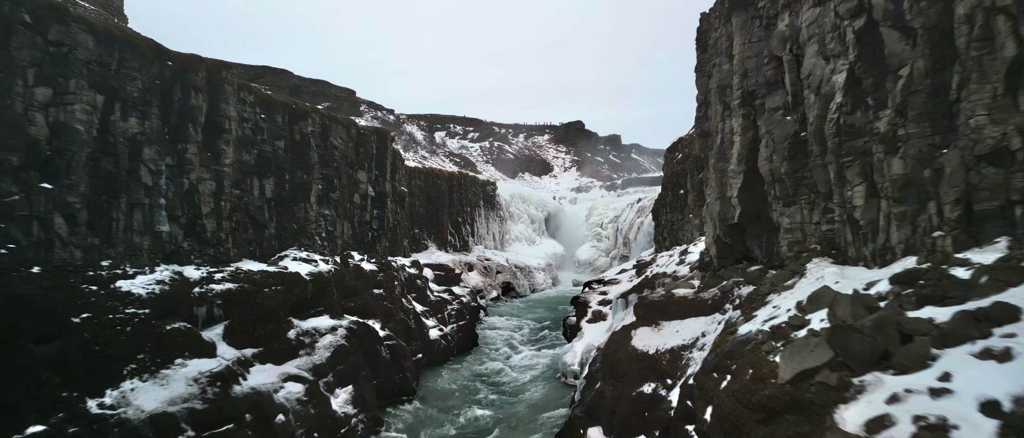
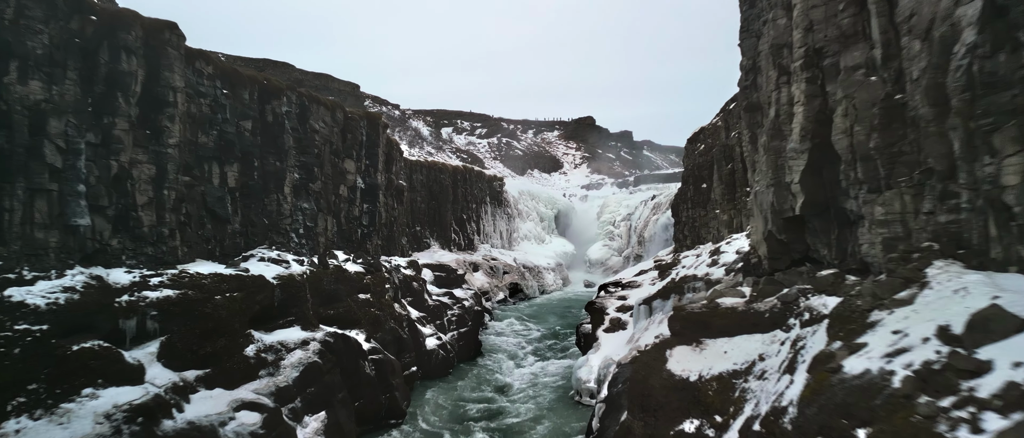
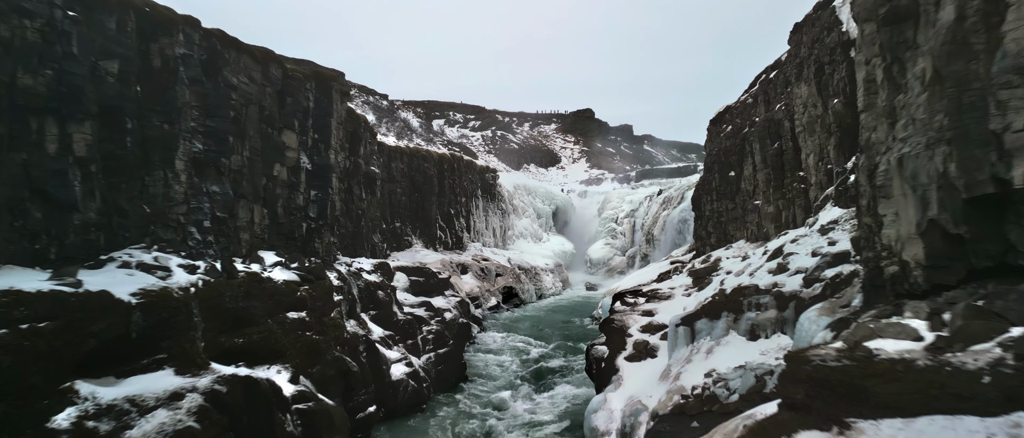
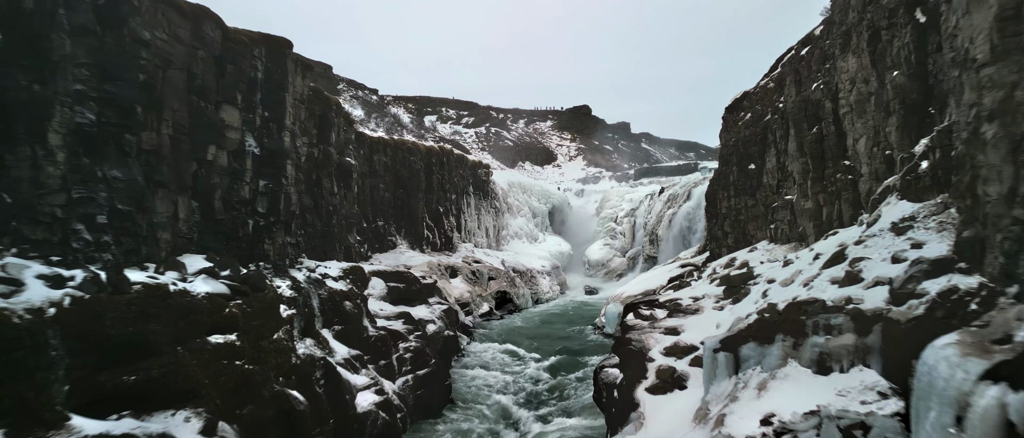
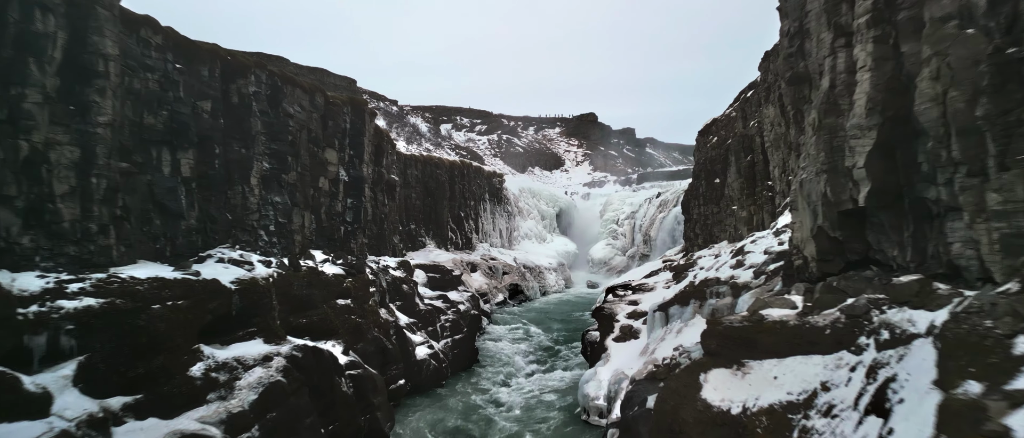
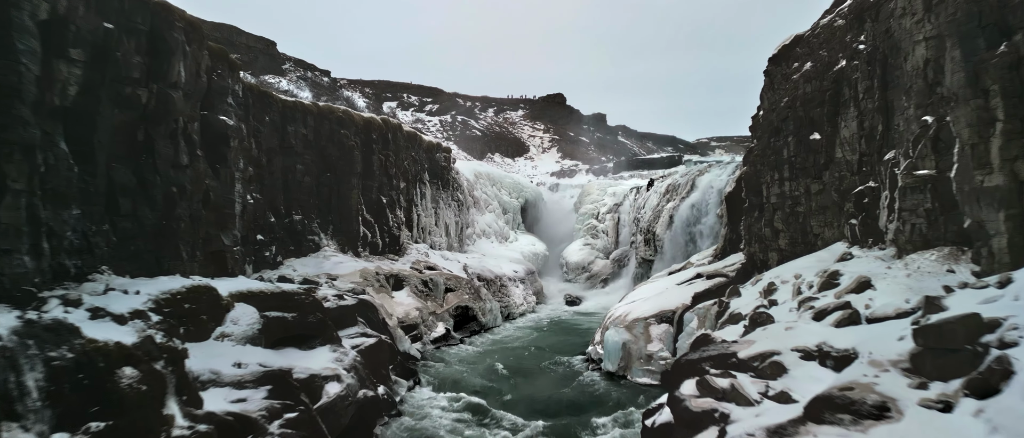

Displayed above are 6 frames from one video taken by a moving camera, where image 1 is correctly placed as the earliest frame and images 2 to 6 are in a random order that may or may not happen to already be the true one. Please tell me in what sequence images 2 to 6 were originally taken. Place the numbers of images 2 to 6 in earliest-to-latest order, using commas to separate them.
2, 5, 3, 4, 6
